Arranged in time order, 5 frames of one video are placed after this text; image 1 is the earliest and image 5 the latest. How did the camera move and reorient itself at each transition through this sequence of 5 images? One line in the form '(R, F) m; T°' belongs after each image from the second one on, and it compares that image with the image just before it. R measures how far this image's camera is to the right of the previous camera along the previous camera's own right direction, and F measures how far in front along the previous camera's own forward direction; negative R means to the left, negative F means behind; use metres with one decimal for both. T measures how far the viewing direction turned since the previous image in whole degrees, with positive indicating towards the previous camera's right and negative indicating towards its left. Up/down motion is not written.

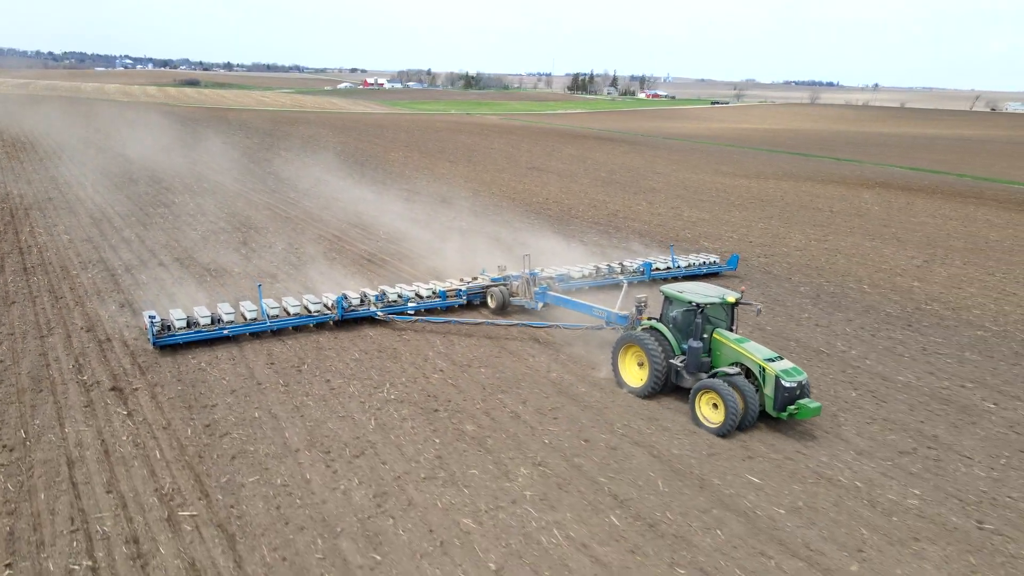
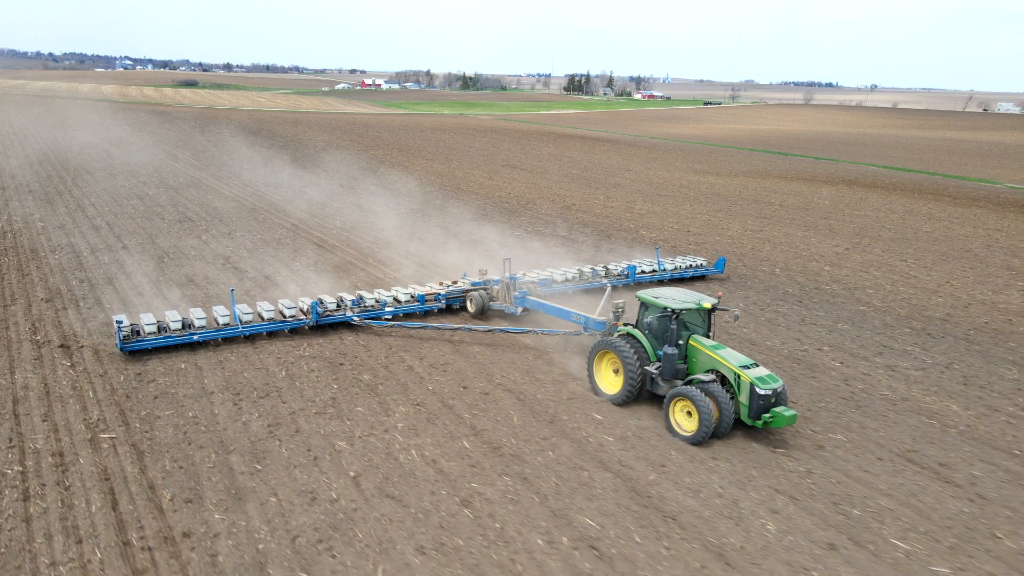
(+1.4, -1.3) m; 0°
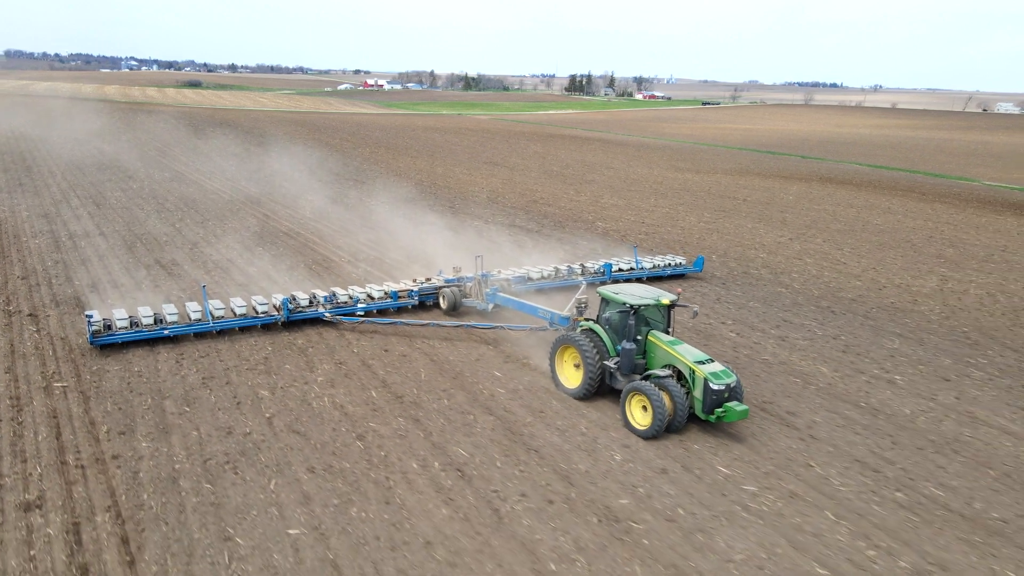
(+1.2, -1.1) m; 0°
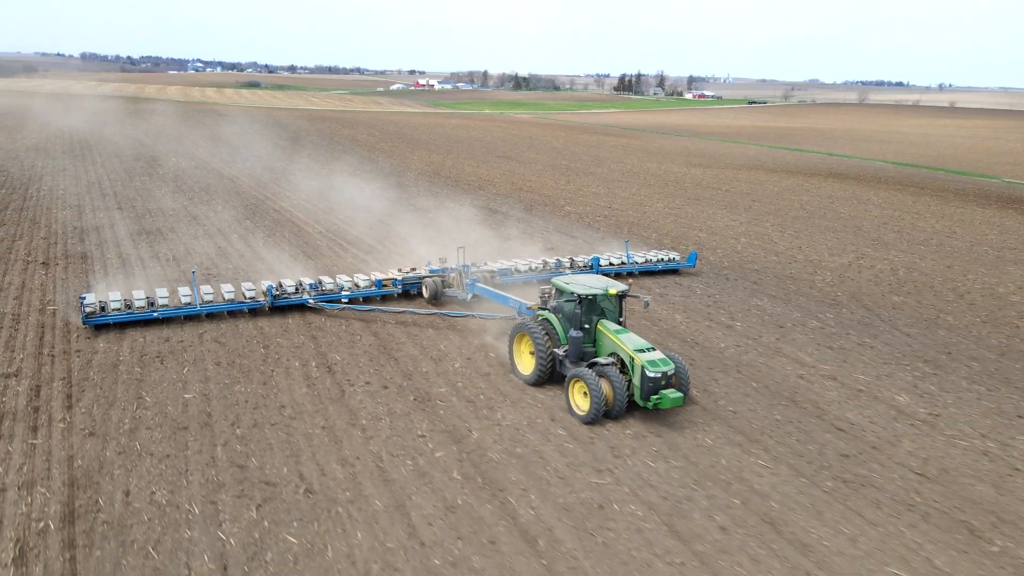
(+2.5, -2.1) m; -4°
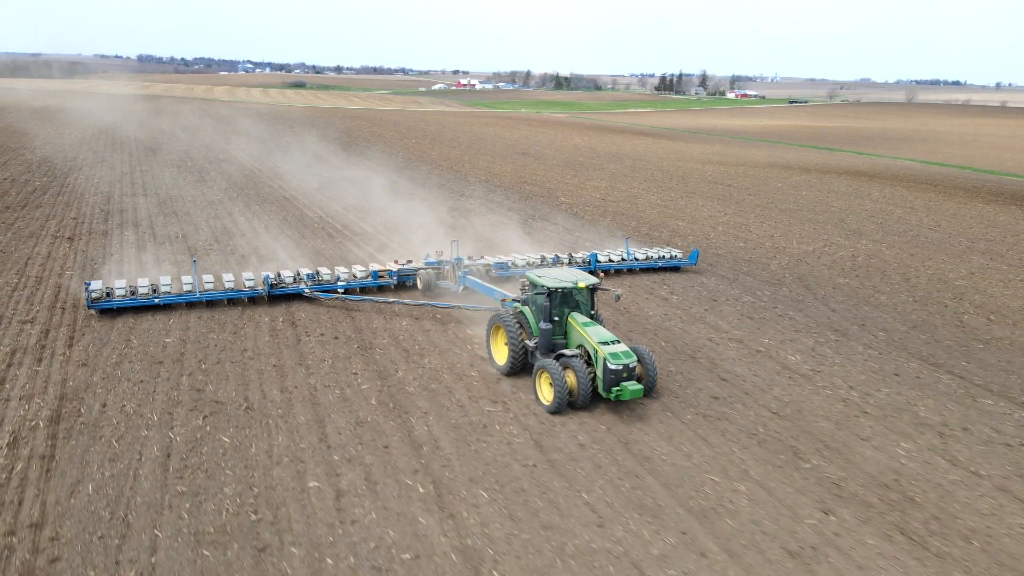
(+1.5, -1.3) m; -3°
